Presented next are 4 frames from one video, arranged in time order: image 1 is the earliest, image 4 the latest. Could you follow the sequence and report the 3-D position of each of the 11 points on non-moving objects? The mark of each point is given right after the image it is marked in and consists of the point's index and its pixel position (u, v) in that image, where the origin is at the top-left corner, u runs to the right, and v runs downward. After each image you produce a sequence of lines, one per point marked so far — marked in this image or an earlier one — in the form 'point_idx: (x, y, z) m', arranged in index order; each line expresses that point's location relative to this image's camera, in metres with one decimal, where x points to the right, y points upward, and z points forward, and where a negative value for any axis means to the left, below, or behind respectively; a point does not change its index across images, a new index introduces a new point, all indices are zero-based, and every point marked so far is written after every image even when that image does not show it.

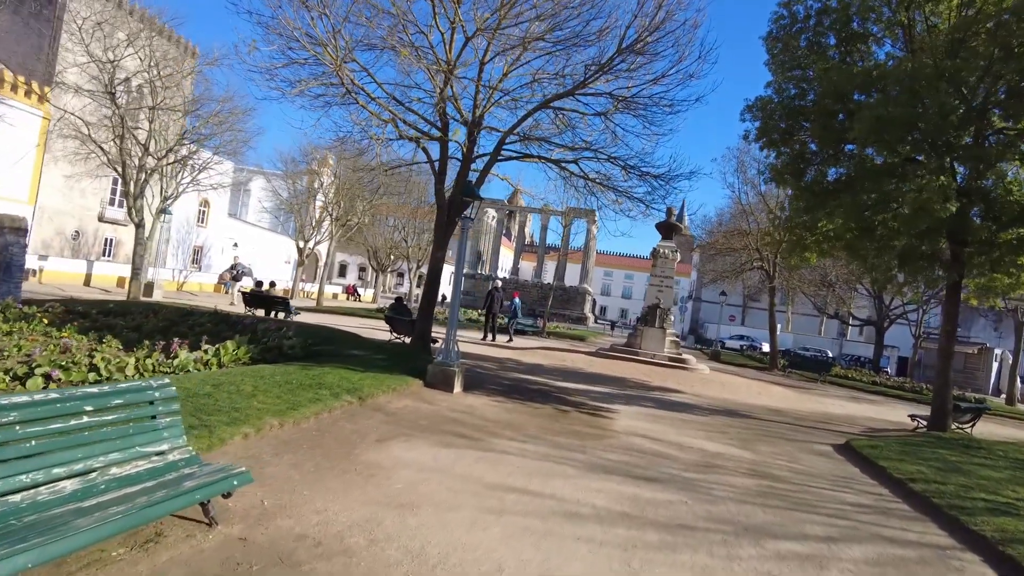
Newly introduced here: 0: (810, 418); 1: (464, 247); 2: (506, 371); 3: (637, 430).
0: (+5.8, -2.6, +12.6) m
1: (-1.0, +0.7, +10.9) m
2: (-0.1, -1.7, +13.5) m
3: (+1.7, -1.9, +8.8) m
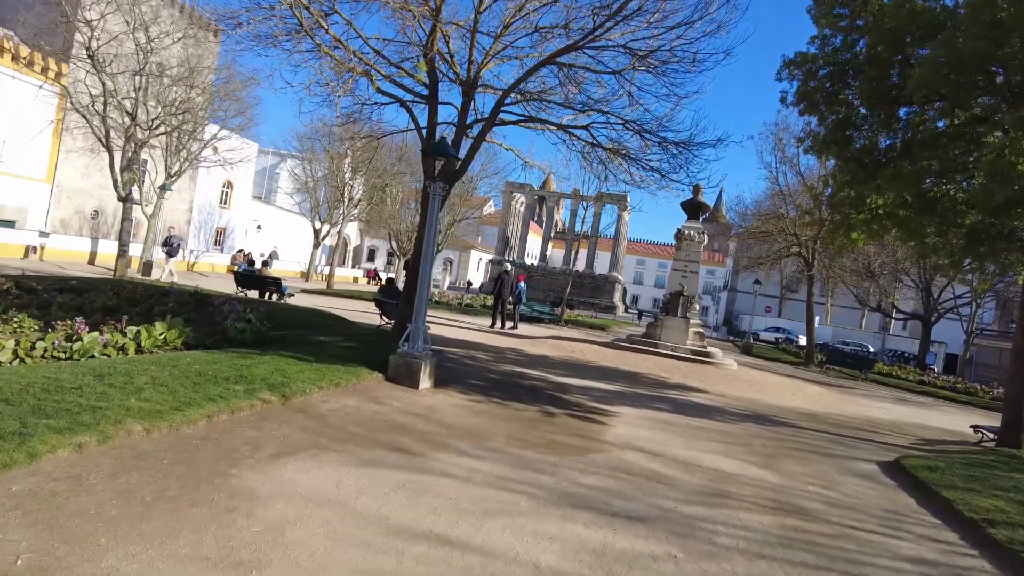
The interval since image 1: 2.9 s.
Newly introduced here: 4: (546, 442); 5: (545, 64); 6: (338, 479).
0: (+5.7, -2.3, +10.8) m
1: (-1.2, +1.0, +9.3) m
2: (-0.2, -1.4, +11.9) m
3: (+1.4, -1.7, +7.2) m
4: (+0.3, -1.5, +6.5) m
5: (+0.6, +4.2, +12.0) m
6: (-1.2, -1.4, +4.6) m
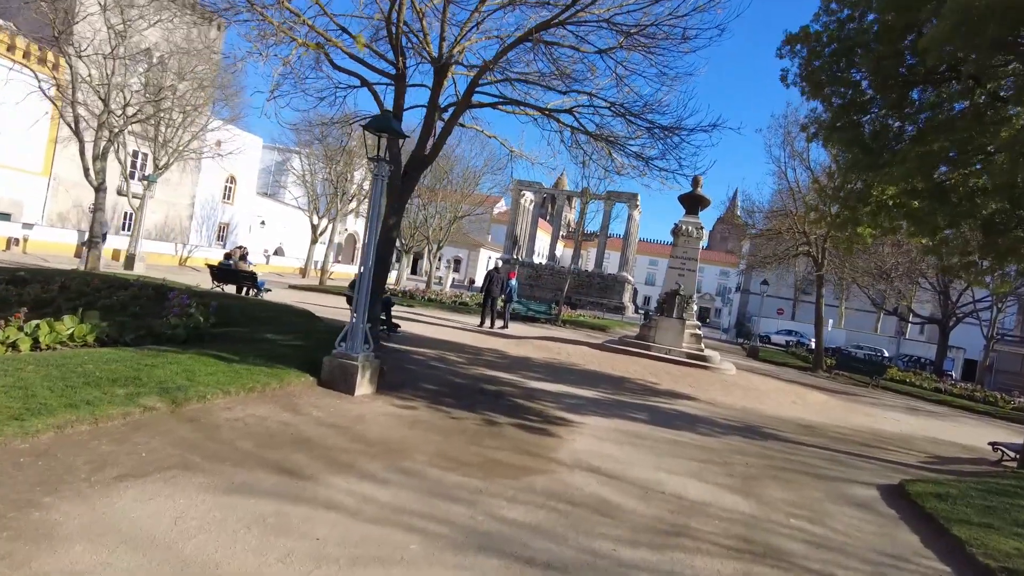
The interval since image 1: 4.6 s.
0: (+5.2, -2.3, +9.7) m
1: (-1.7, +1.1, +8.4) m
2: (-0.7, -1.3, +11.0) m
3: (+0.8, -1.6, +6.2) m
4: (-0.3, -1.5, +5.5) m
5: (+0.2, +4.2, +11.1) m
6: (-1.9, -1.3, +3.7) m
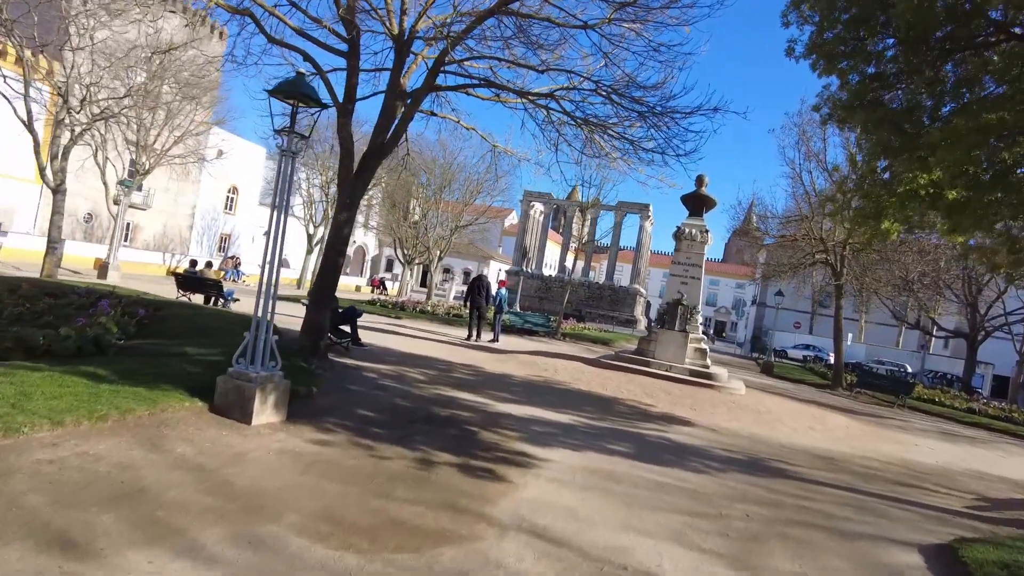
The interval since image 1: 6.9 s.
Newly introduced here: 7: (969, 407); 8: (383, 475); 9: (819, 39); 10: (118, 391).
0: (+4.7, -2.4, +8.1) m
1: (-2.2, +1.0, +7.0) m
2: (-1.2, -1.4, +9.5) m
3: (+0.2, -1.6, +4.7) m
4: (-0.8, -1.5, +4.0) m
5: (-0.3, +4.1, +9.7) m
6: (-2.5, -1.2, +2.3) m
7: (+14.2, -3.7, +20.1) m
8: (-1.0, -1.4, +5.0) m
9: (+4.6, +3.7, +9.6) m
10: (-3.3, -0.9, +5.5) m
